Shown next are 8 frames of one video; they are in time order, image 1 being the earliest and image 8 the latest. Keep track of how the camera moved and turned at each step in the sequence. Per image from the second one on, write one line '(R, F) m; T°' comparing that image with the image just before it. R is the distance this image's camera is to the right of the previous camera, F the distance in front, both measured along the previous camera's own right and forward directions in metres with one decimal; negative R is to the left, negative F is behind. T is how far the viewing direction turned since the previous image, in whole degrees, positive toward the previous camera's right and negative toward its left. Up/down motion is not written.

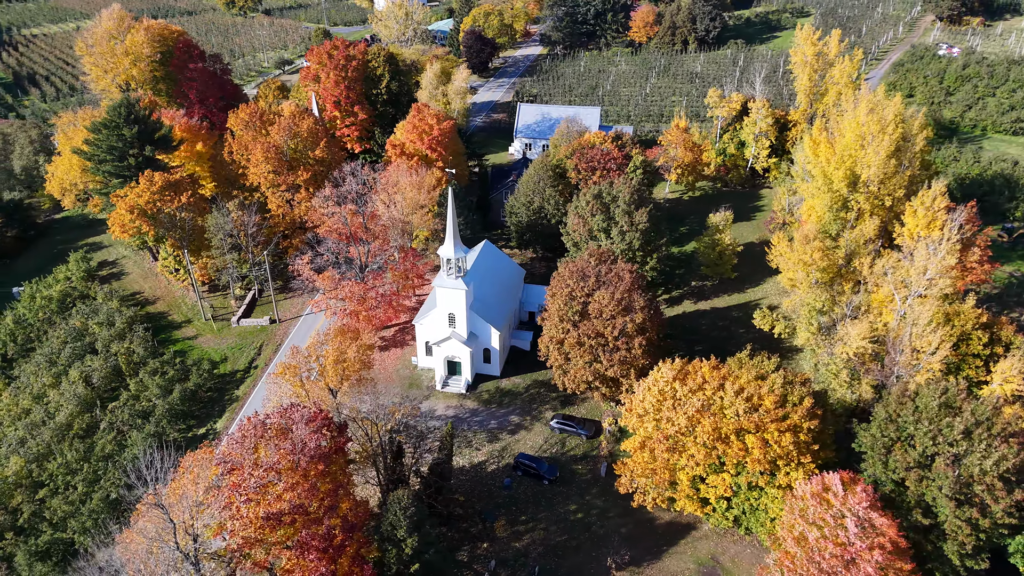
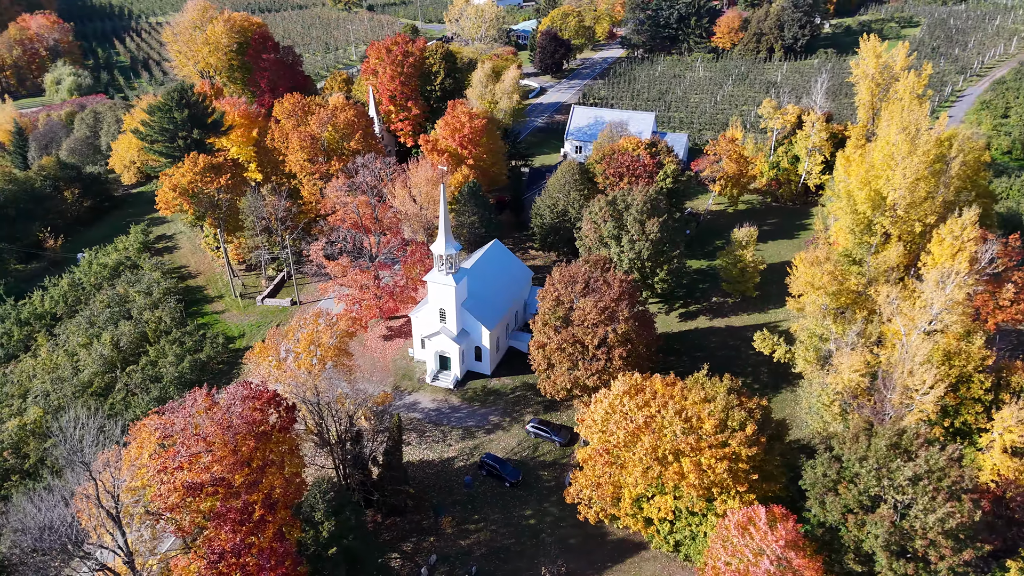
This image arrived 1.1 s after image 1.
(+5.7, +0.4) m; -8°
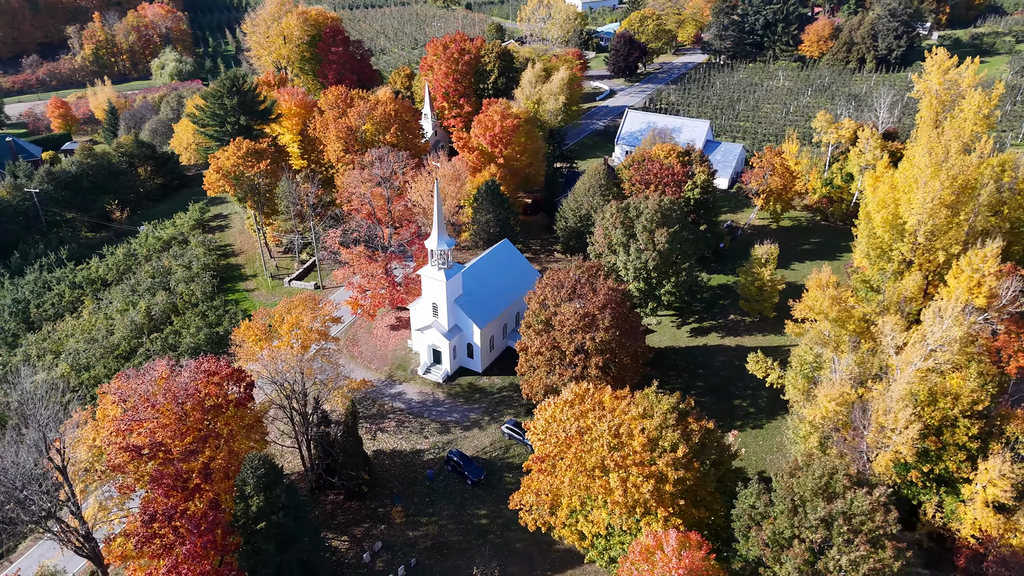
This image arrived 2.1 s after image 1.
(+5.7, +0.4) m; -8°
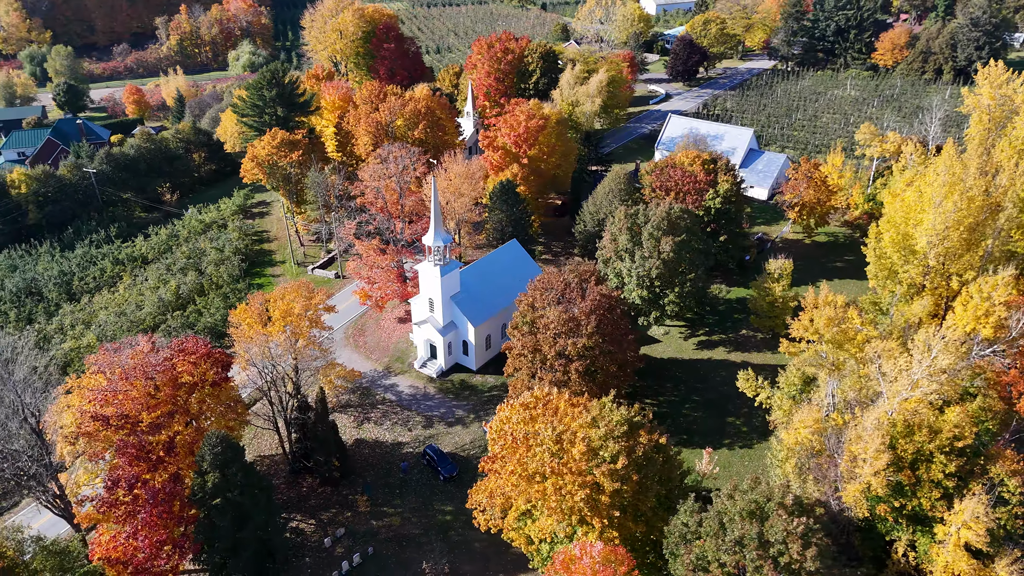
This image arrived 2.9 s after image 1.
(+4.4, +0.2) m; -6°
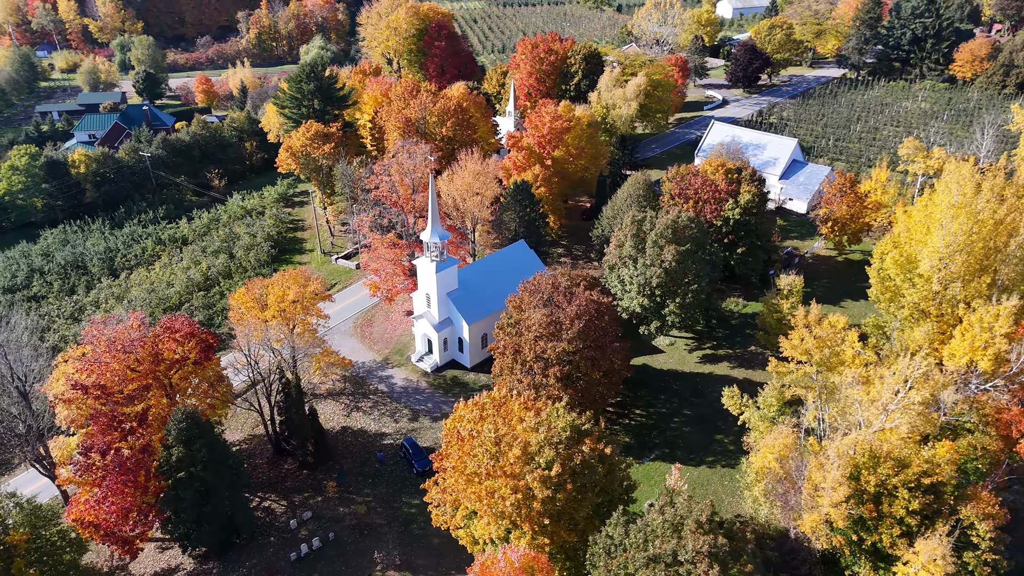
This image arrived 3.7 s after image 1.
(+4.4, +0.3) m; -6°
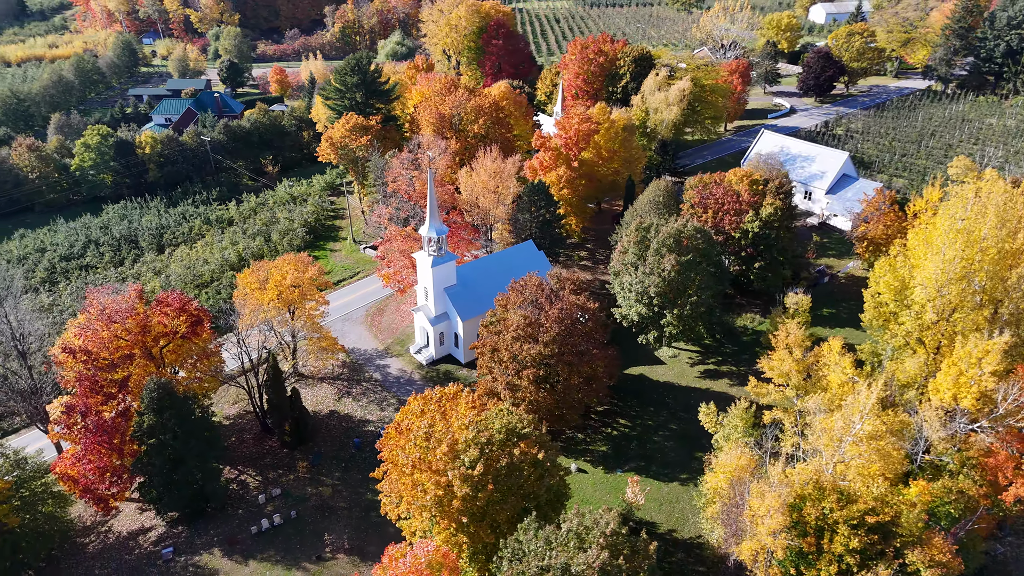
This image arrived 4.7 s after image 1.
(+5.1, +0.3) m; -7°
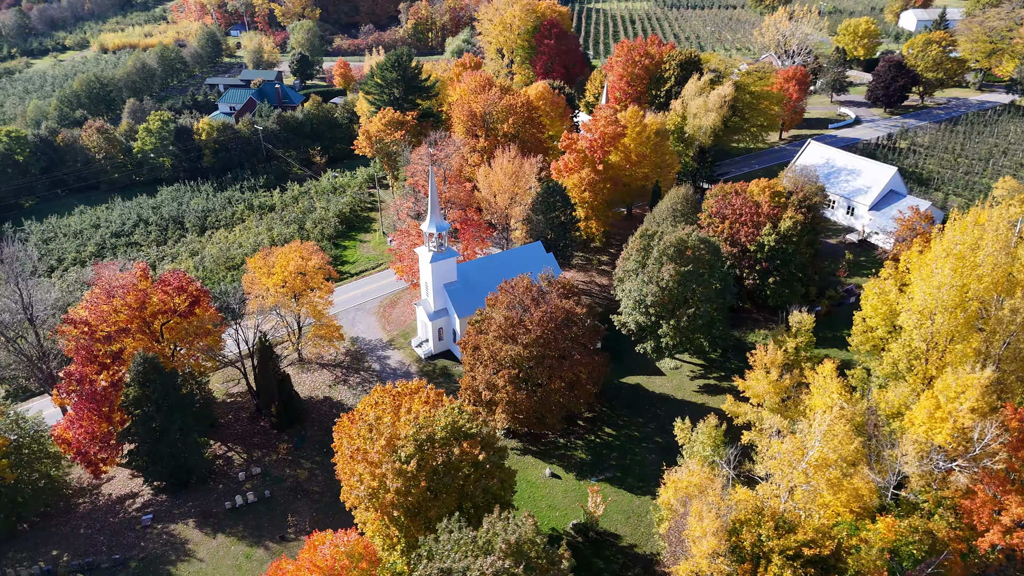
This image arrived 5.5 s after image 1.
(+4.5, +0.3) m; -6°
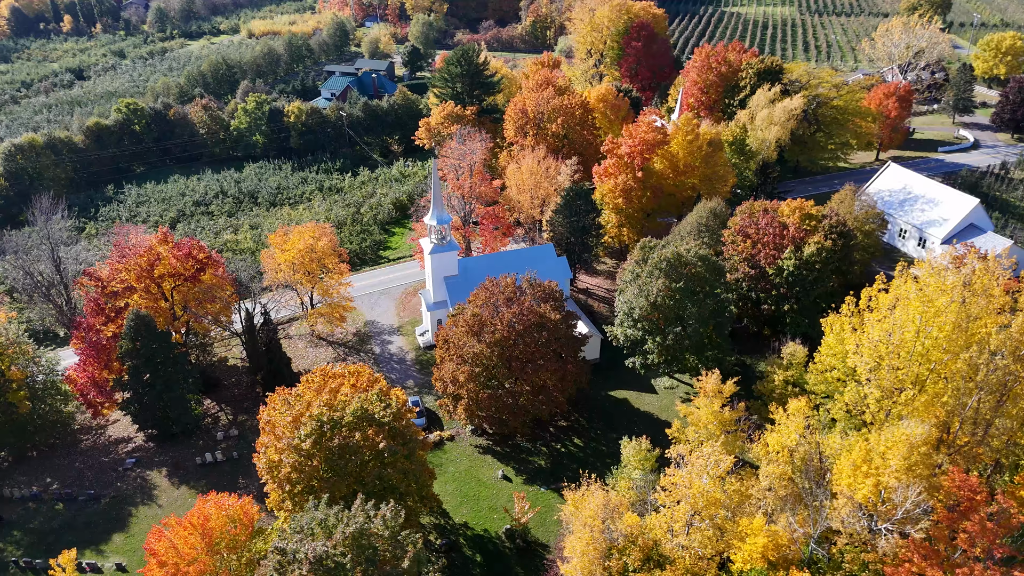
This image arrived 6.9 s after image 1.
(+7.5, +0.8) m; -10°
